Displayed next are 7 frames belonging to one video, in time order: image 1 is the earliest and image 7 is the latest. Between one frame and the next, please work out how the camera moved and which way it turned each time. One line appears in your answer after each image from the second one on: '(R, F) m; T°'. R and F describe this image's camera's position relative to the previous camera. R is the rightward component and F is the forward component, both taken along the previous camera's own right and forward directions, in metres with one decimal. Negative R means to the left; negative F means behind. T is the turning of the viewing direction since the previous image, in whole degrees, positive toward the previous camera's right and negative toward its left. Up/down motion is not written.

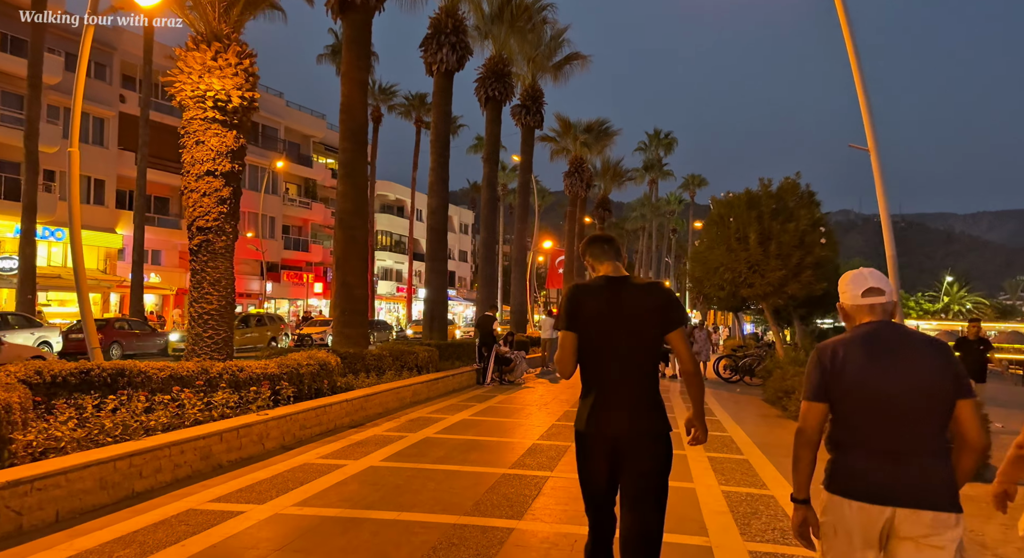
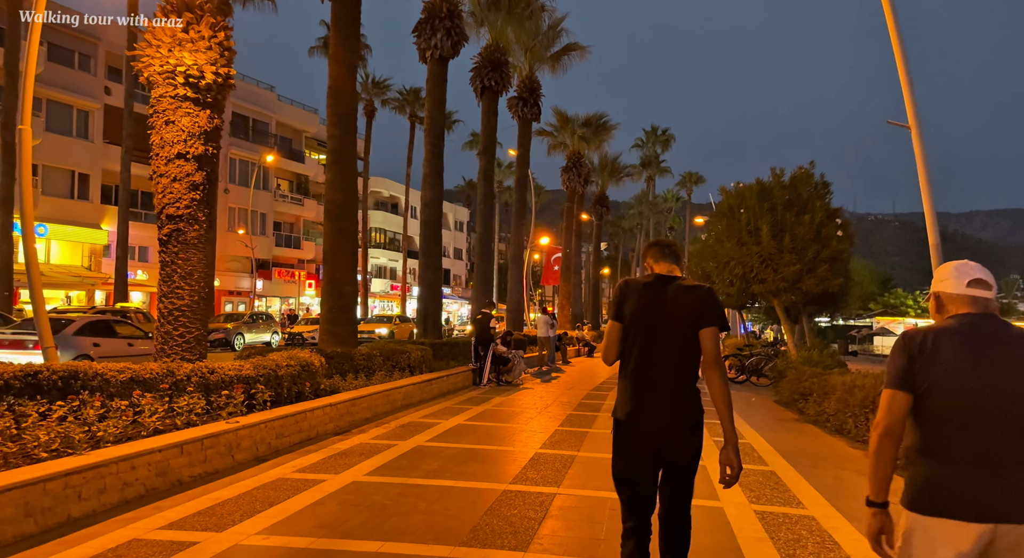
(-0.1, +0.9) m; 0°
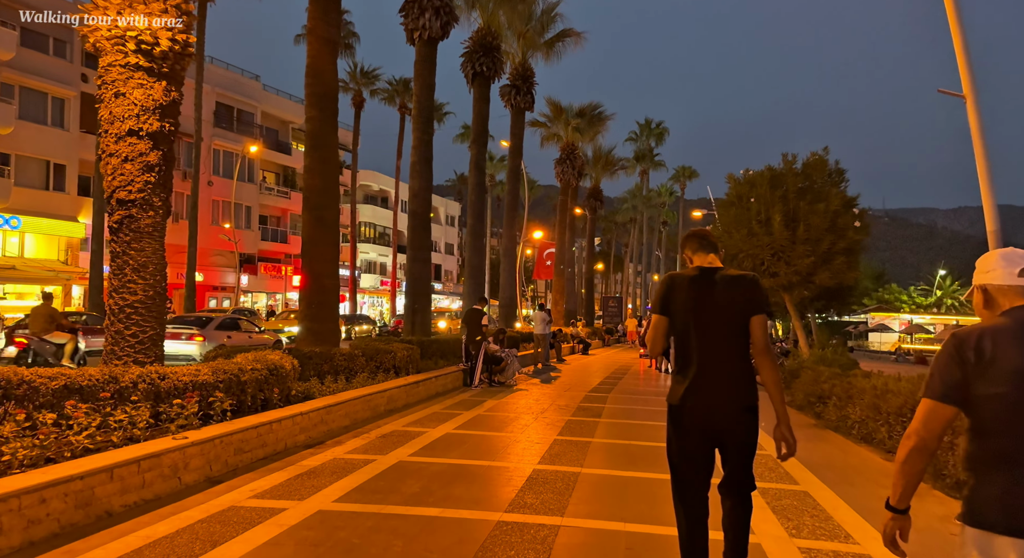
(0.0, +1.0) m; +1°
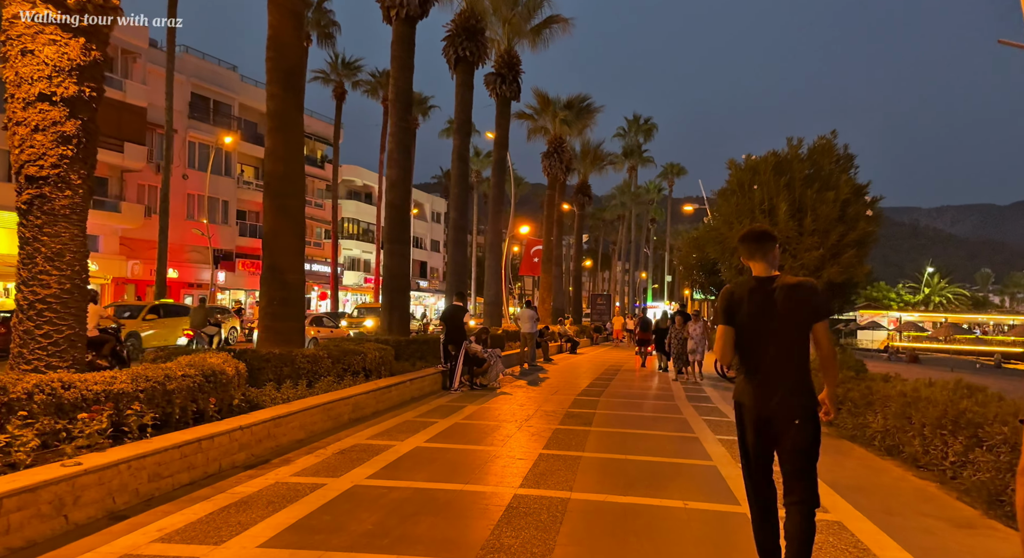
(+0.1, +1.2) m; +1°
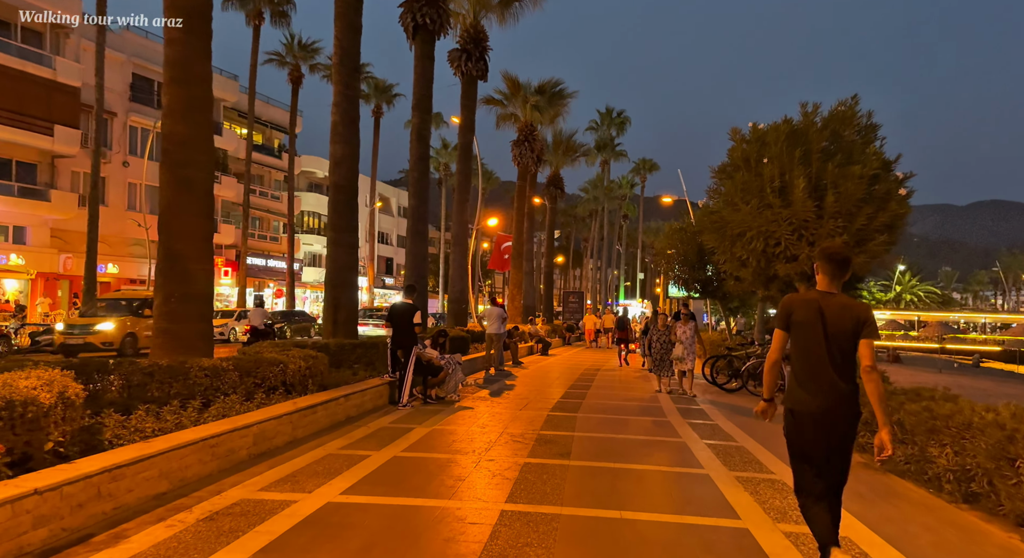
(+0.2, +2.3) m; +2°
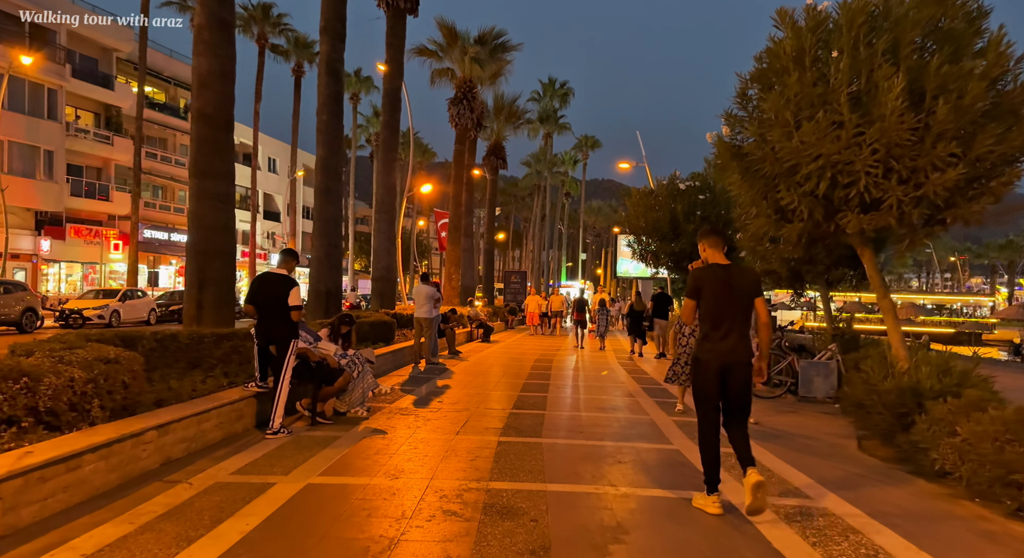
(+0.1, +3.9) m; +5°
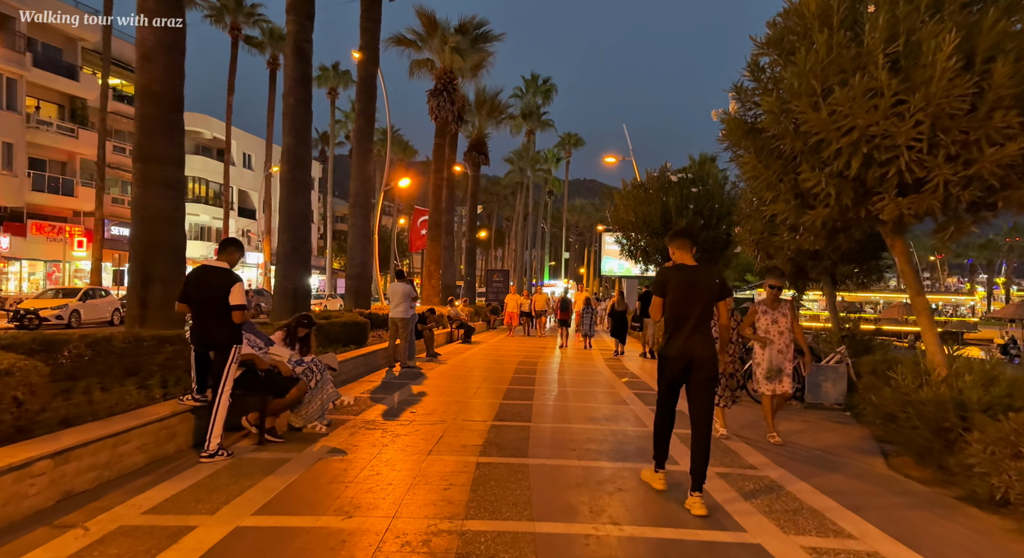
(0.0, +1.1) m; +1°
